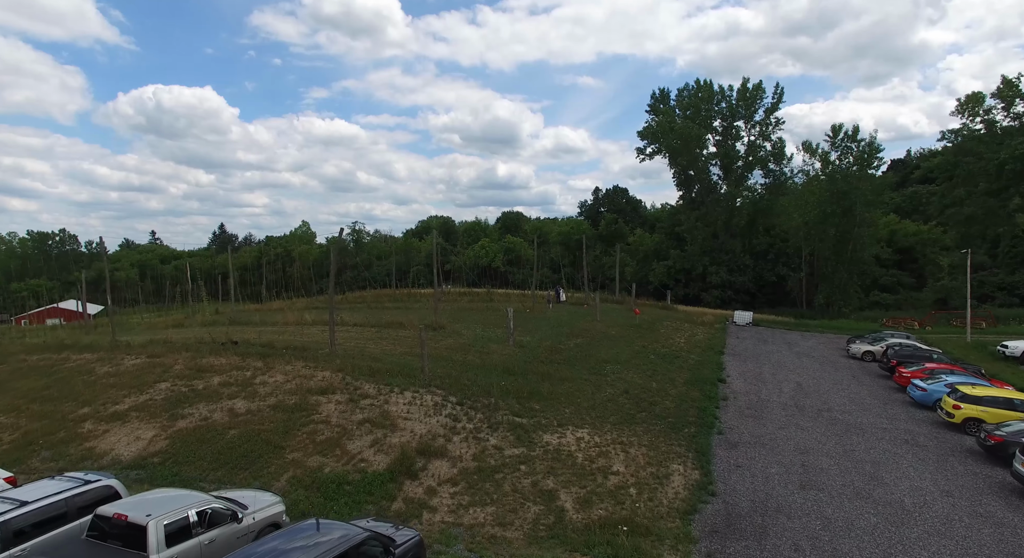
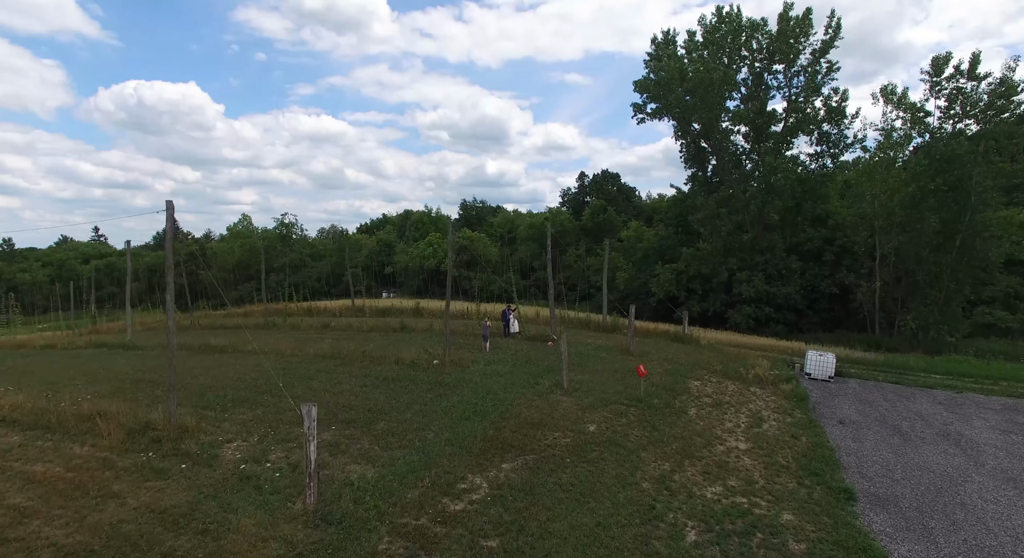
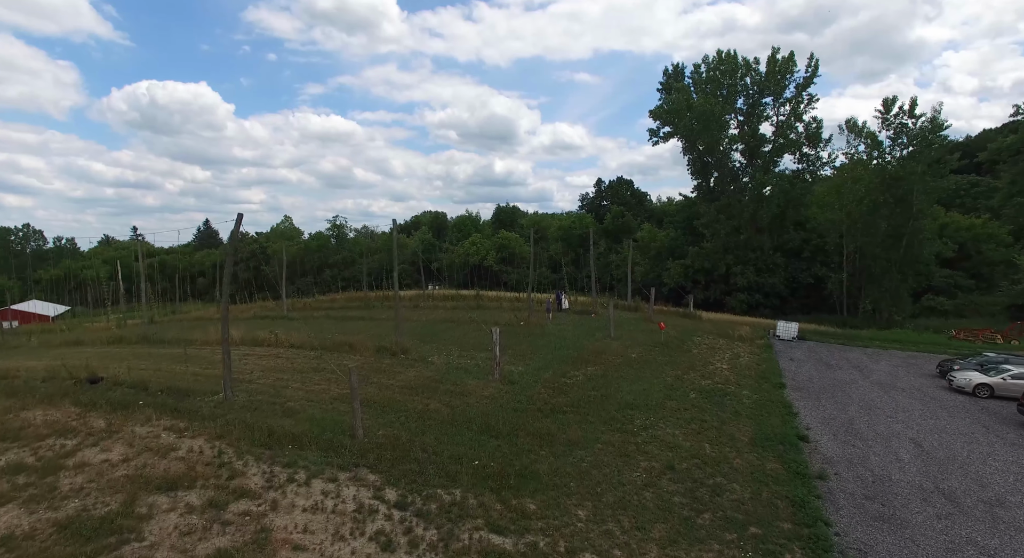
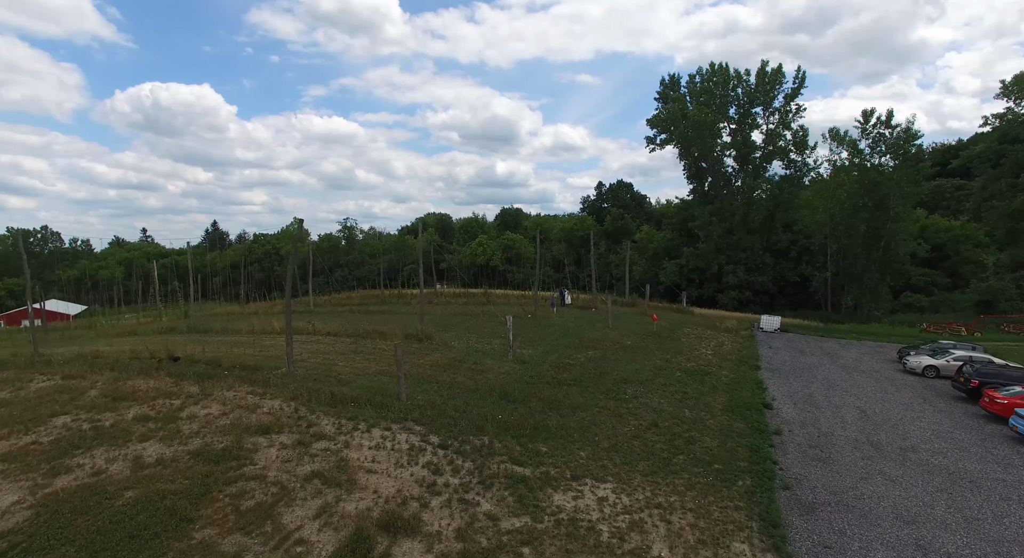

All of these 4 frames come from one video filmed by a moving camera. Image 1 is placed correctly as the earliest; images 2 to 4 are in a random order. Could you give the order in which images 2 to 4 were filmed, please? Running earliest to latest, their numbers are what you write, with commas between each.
4, 3, 2
